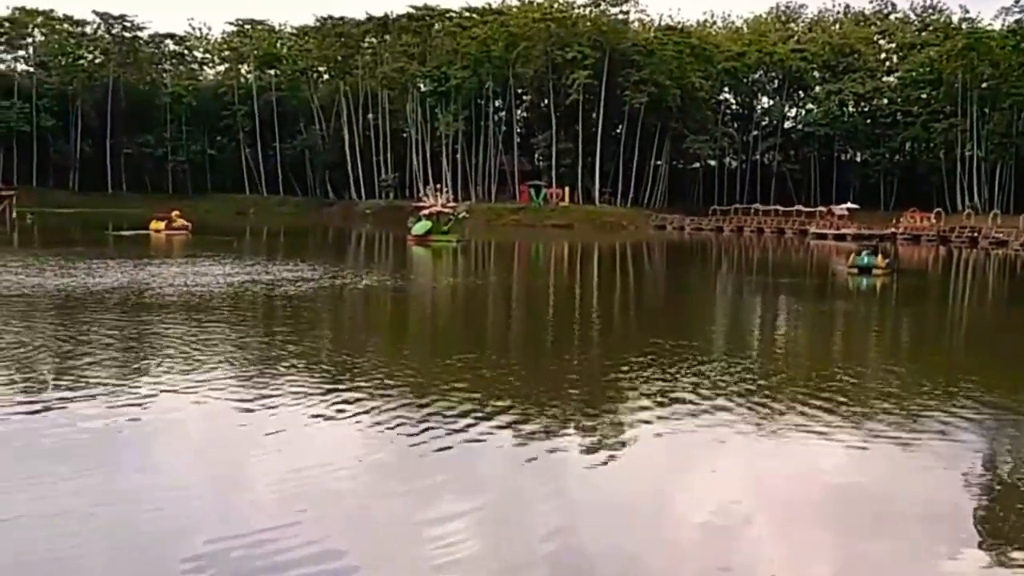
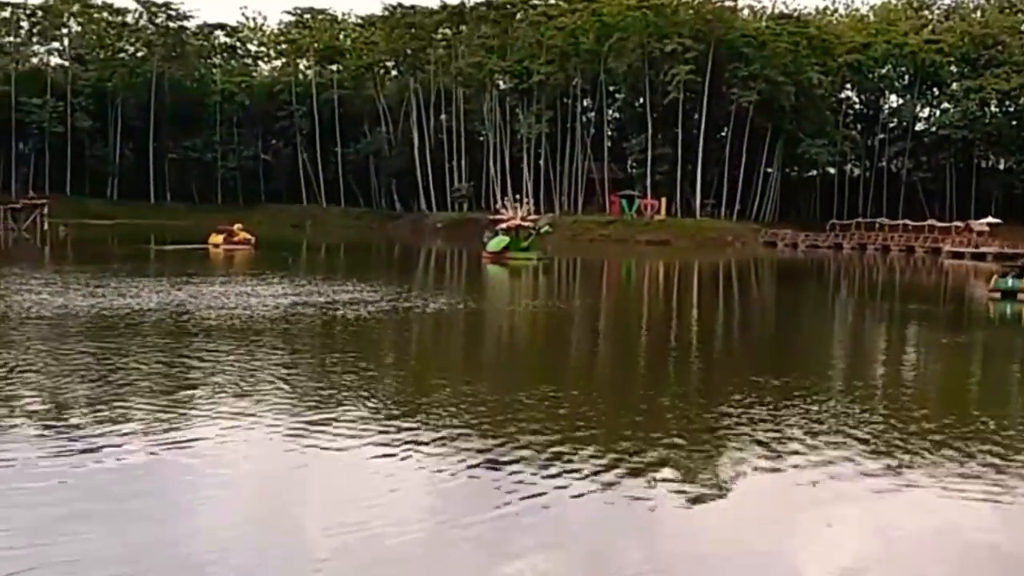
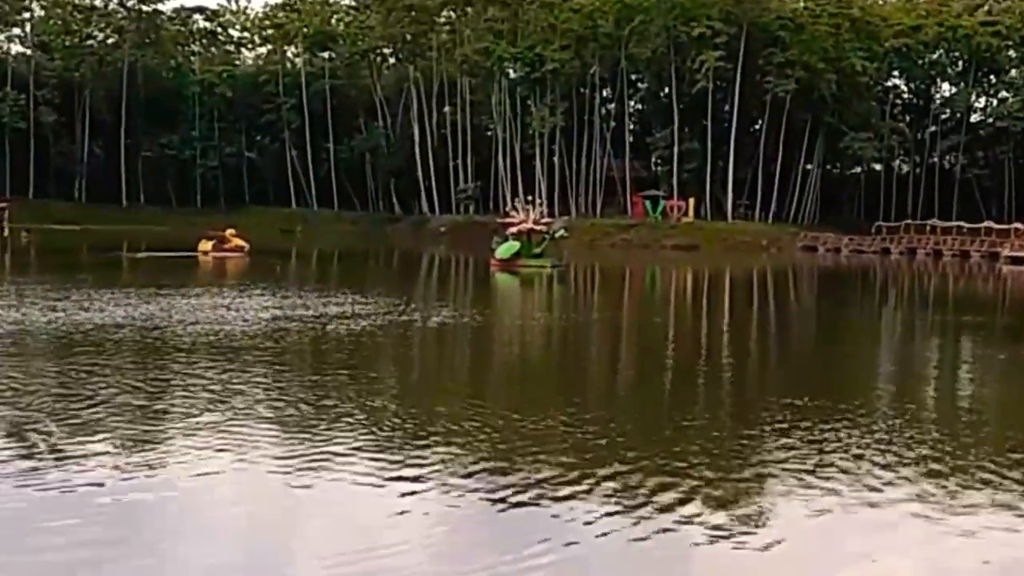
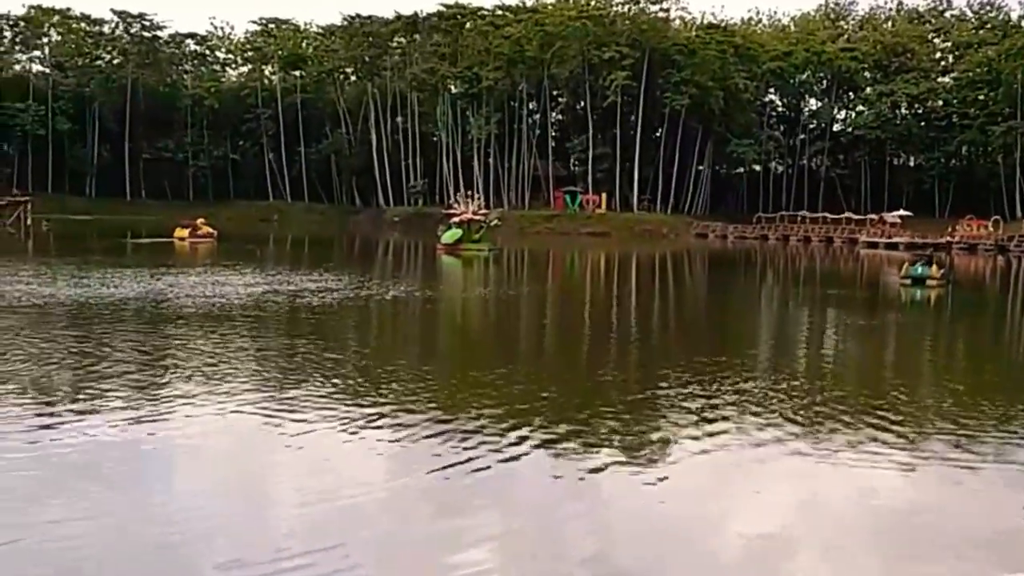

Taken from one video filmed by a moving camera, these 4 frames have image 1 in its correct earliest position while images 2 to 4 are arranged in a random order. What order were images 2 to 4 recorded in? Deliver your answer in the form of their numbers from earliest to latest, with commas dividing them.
4, 2, 3
